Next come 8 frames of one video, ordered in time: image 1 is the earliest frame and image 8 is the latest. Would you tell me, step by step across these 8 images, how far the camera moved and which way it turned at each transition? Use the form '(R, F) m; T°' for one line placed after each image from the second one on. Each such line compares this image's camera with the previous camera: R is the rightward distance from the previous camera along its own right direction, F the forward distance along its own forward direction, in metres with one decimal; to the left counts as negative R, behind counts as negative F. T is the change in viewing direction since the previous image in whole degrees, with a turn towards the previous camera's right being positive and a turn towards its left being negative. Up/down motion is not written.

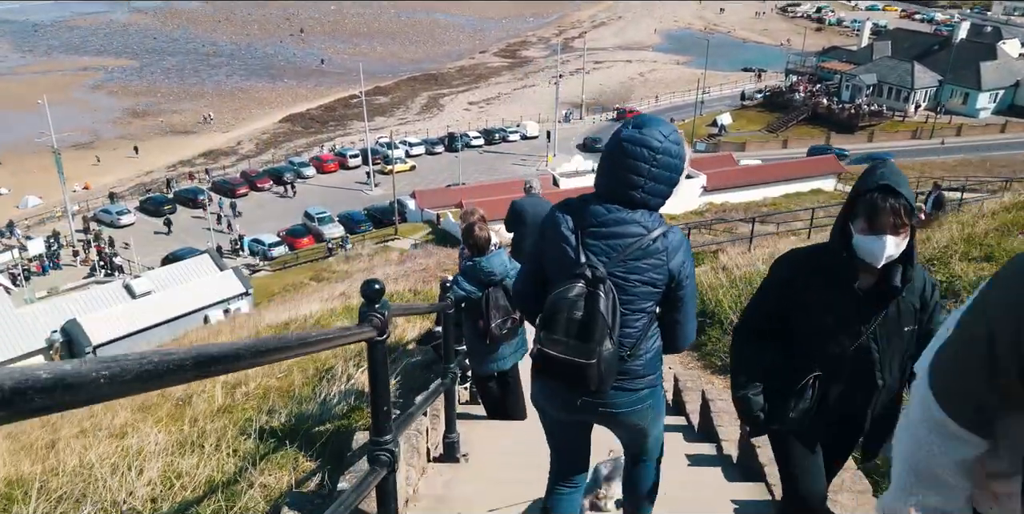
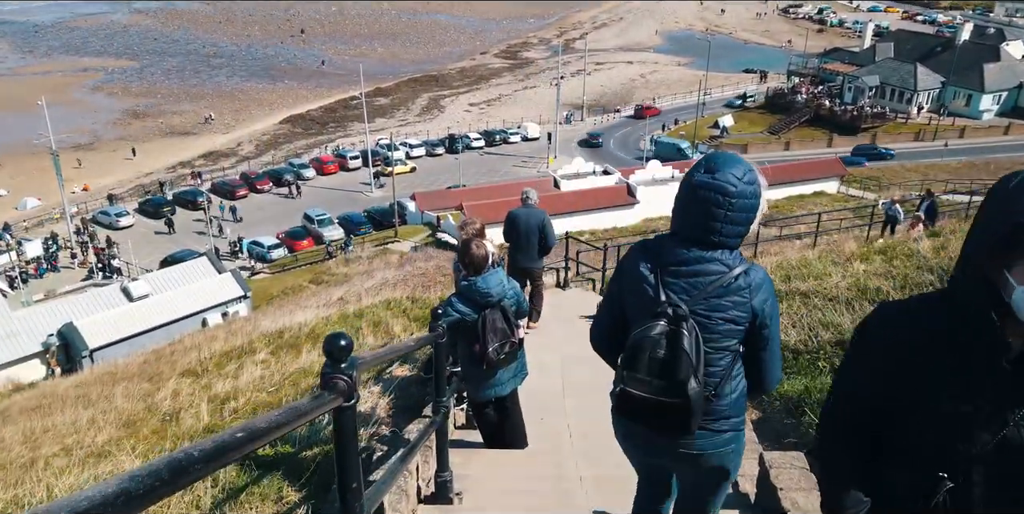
(0.0, +0.2) m; 0°
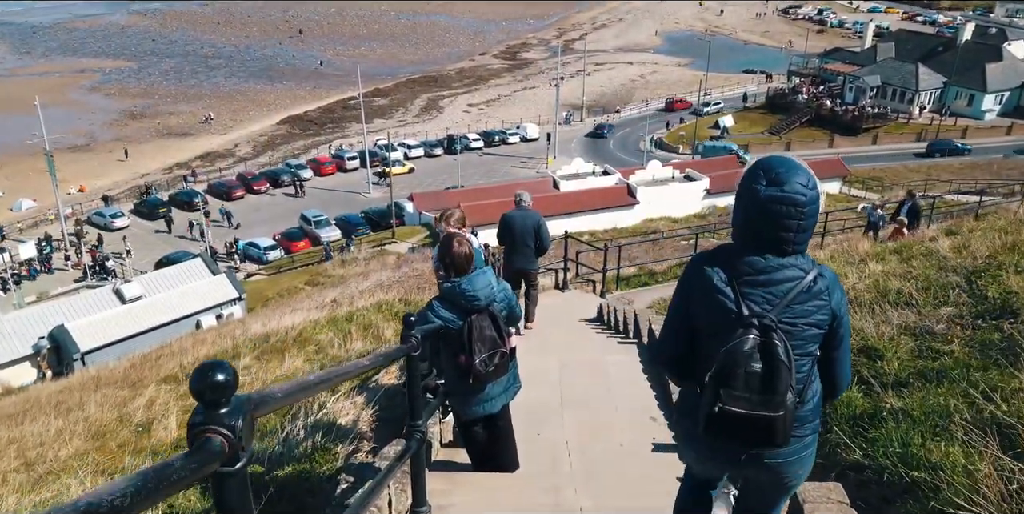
(0.0, +0.4) m; 0°
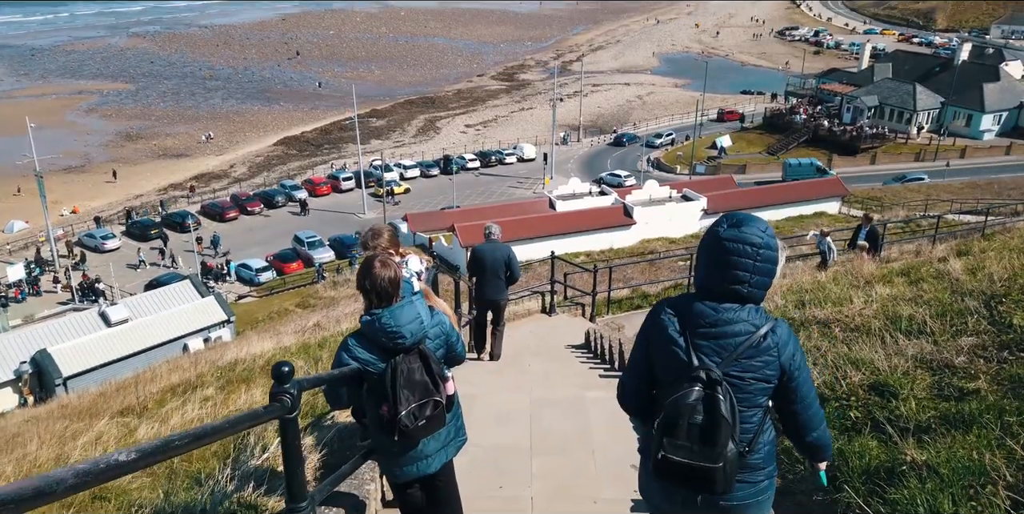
(+0.2, +0.5) m; 0°
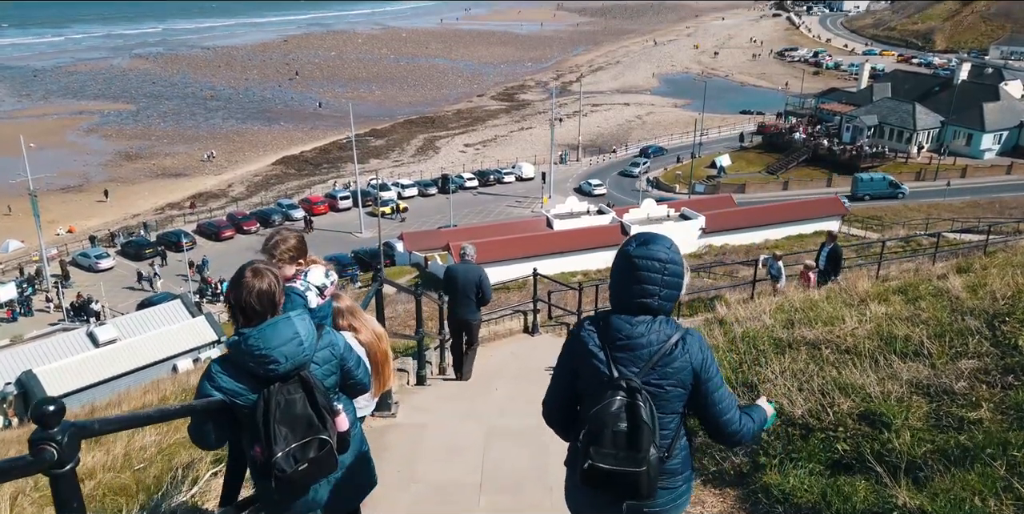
(+0.2, +0.3) m; 0°
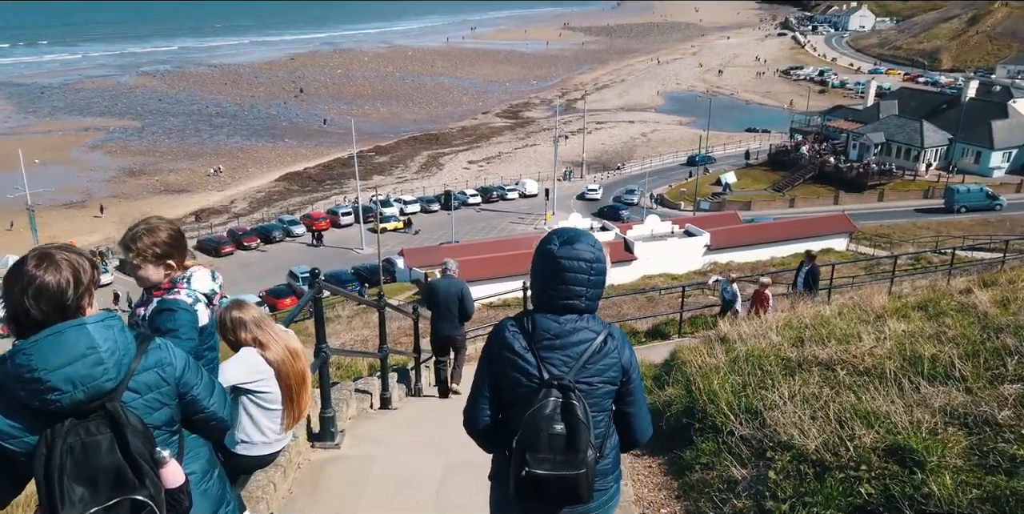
(+0.2, +0.5) m; 0°
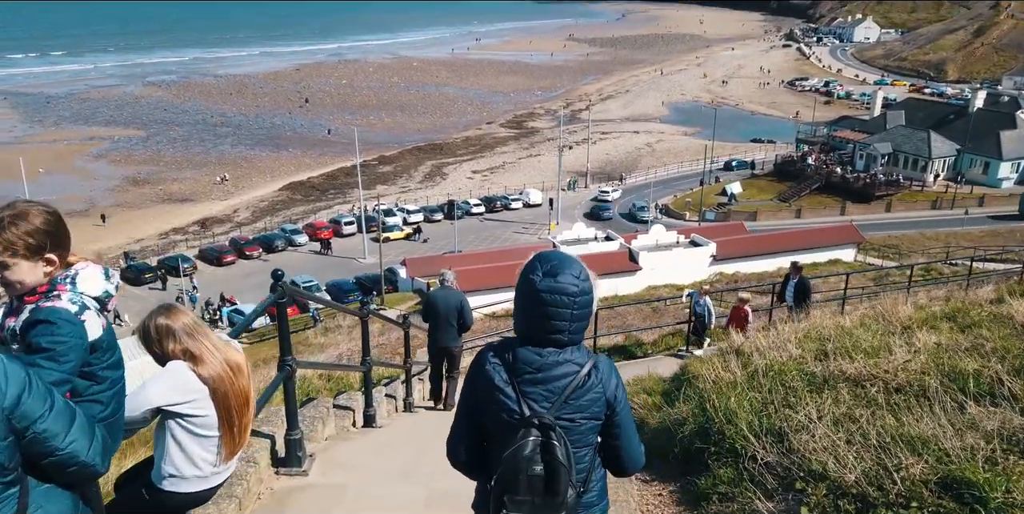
(0.0, +0.4) m; 0°
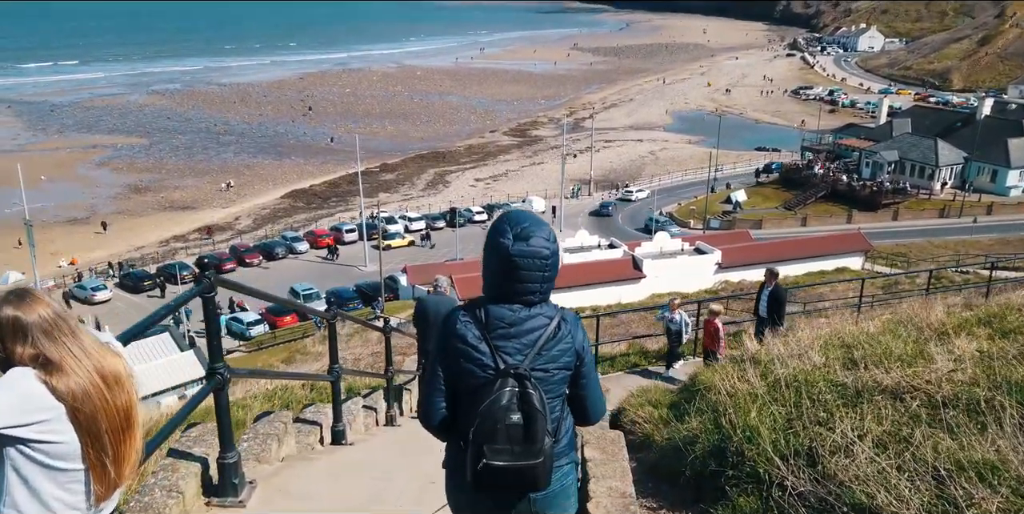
(+0.1, +0.5) m; 0°
